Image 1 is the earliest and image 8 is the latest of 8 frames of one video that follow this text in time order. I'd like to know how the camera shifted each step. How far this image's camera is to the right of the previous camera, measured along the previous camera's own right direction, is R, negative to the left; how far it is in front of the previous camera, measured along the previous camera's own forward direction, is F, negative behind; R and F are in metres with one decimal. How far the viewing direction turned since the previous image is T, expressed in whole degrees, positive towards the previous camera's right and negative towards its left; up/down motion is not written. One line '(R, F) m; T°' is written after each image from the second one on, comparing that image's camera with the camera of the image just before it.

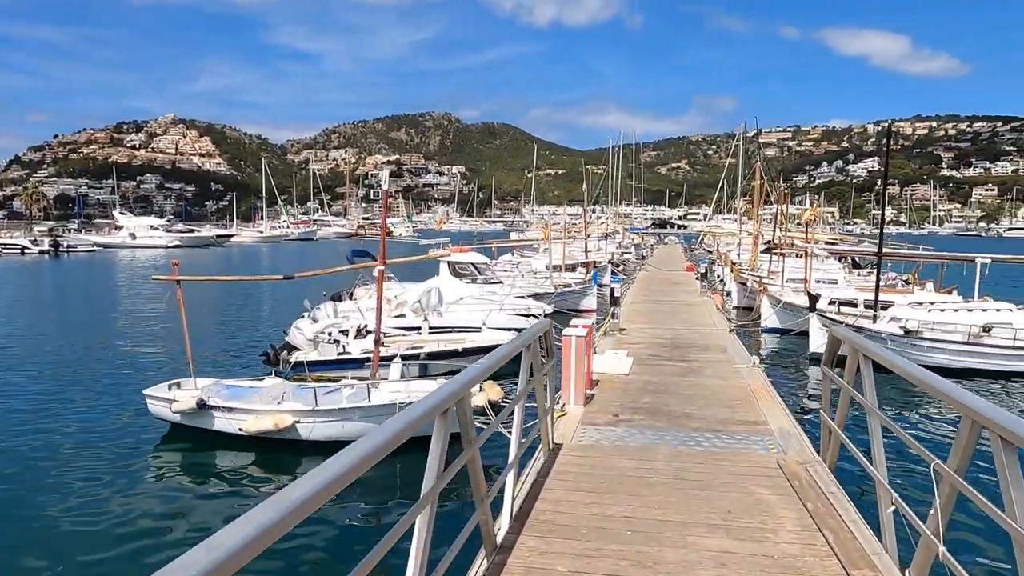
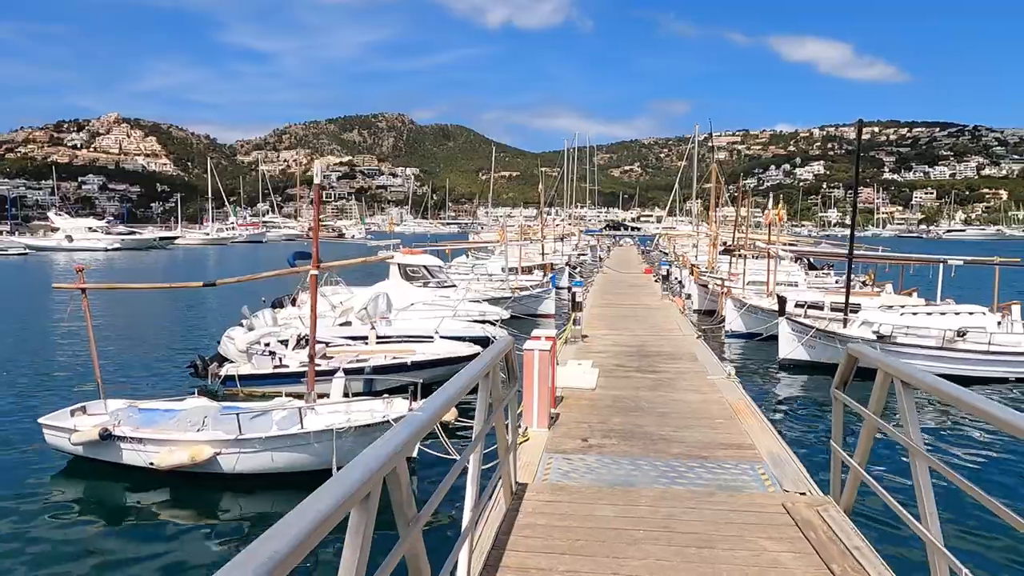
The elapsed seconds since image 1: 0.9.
(0.0, +1.3) m; +3°
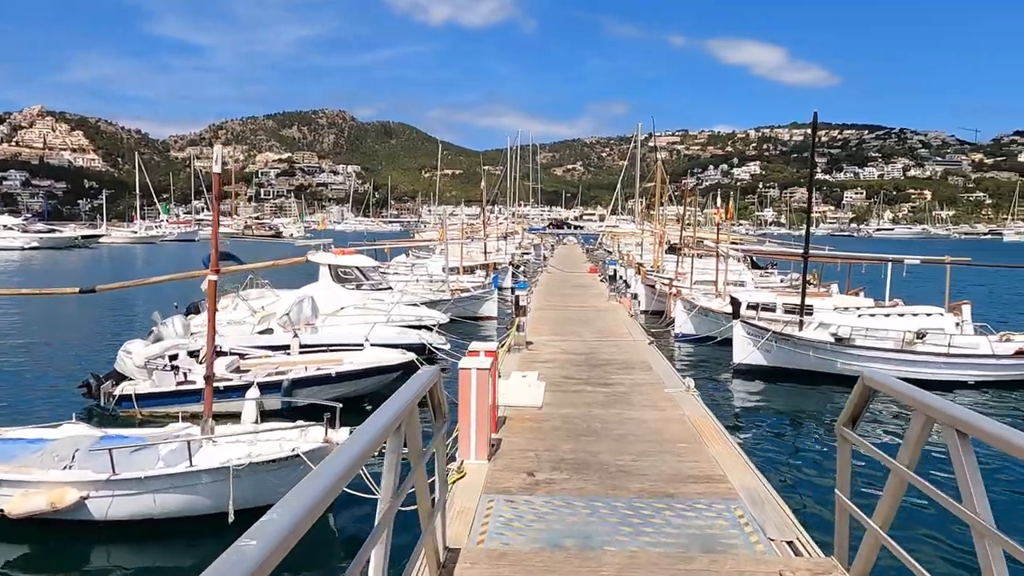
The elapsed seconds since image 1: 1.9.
(+0.1, +1.4) m; +4°
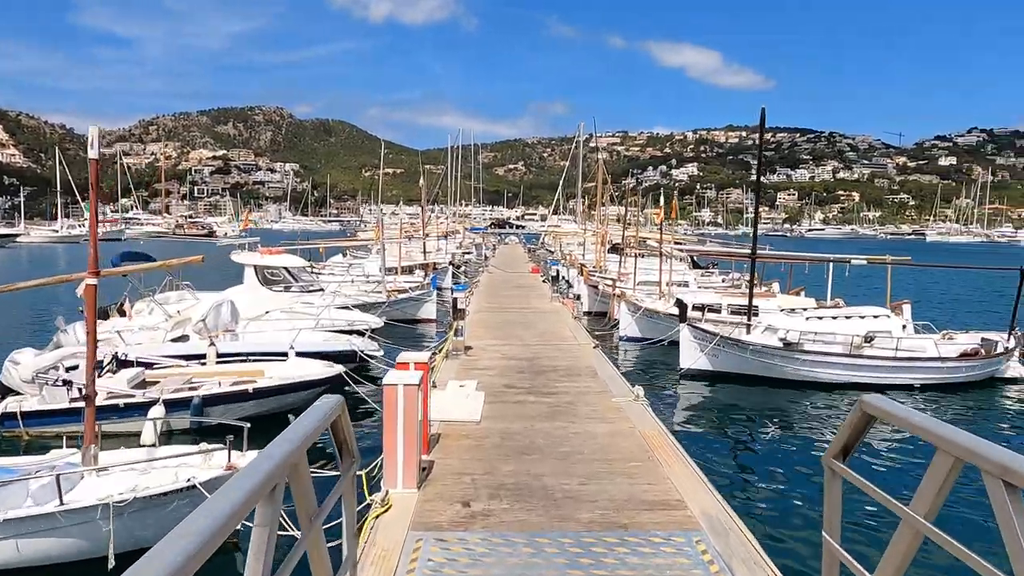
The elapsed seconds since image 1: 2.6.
(+0.1, +0.9) m; +4°
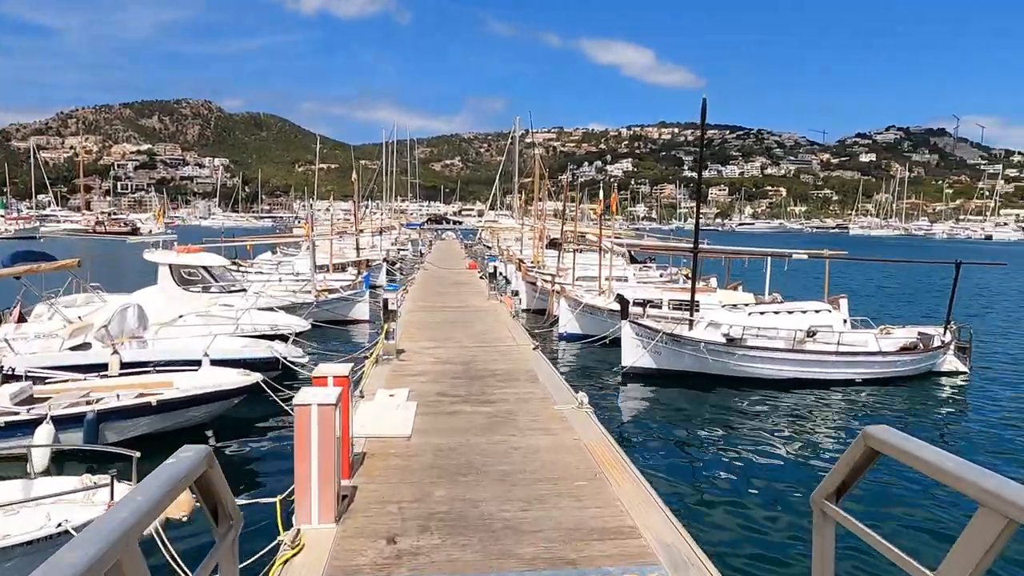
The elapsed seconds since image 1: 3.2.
(+0.1, +0.8) m; +5°
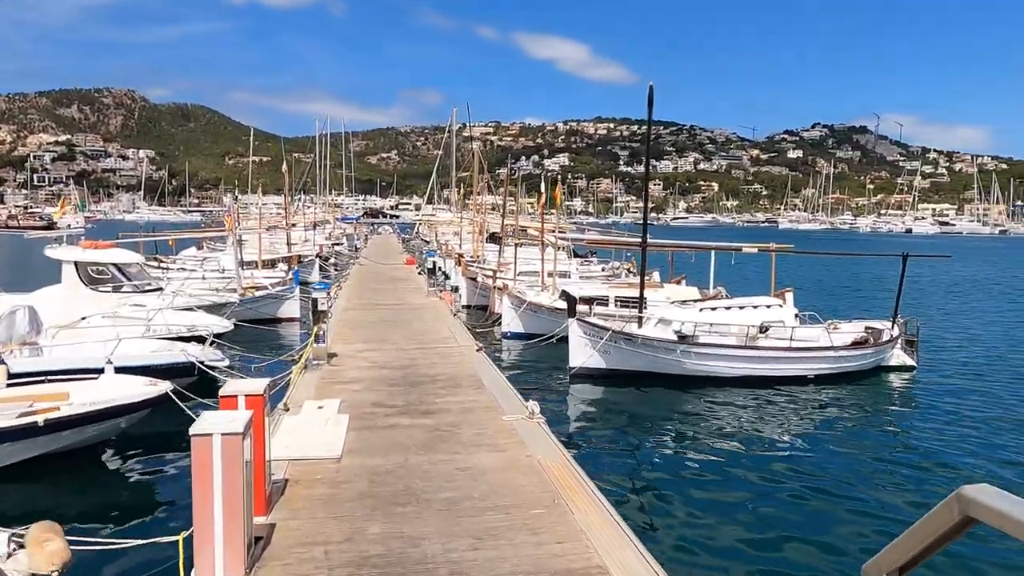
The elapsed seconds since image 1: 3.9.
(-0.1, +1.0) m; +5°
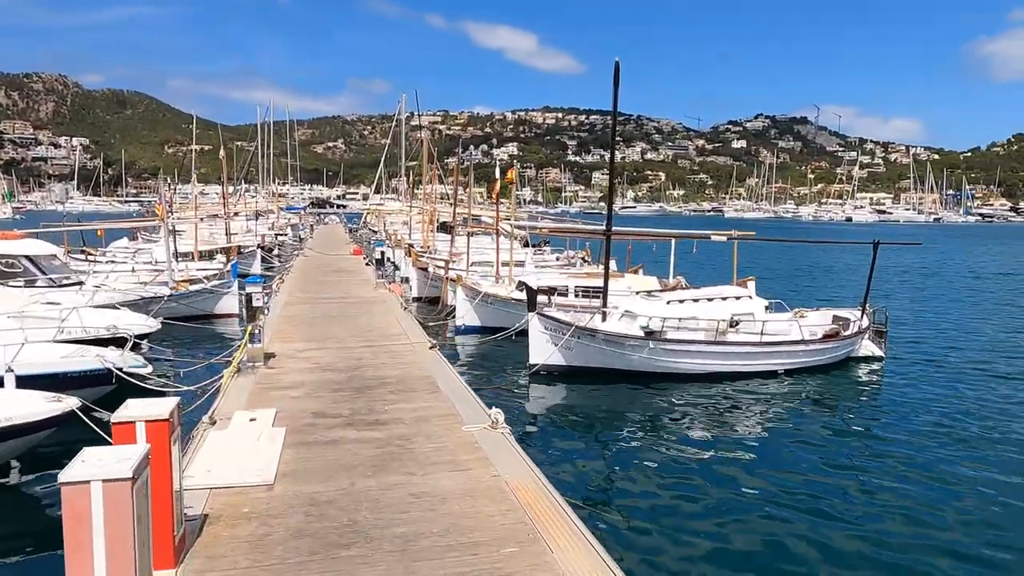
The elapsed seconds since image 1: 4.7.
(-0.1, +1.1) m; +4°
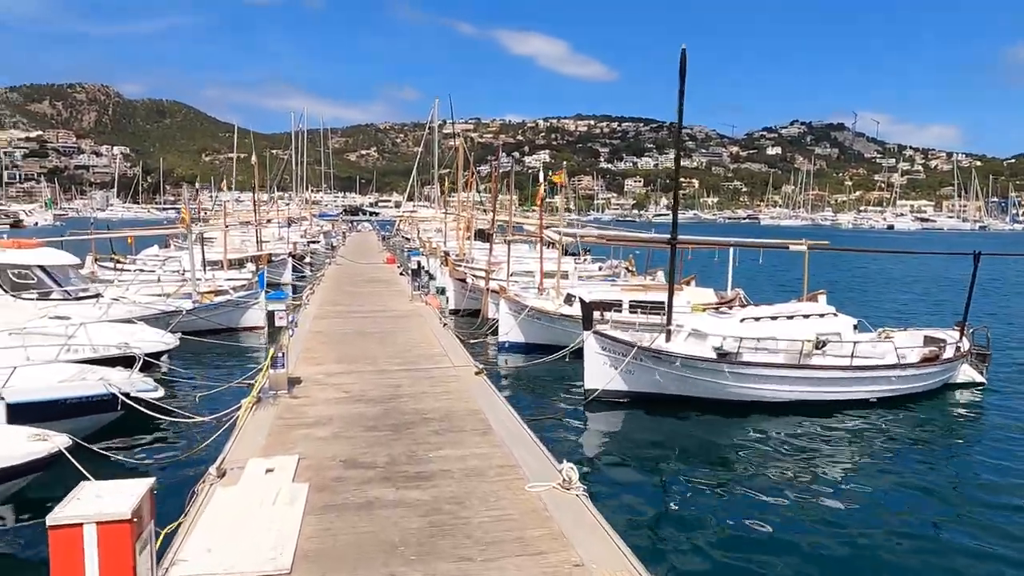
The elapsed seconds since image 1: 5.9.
(-0.4, +1.6) m; -2°
